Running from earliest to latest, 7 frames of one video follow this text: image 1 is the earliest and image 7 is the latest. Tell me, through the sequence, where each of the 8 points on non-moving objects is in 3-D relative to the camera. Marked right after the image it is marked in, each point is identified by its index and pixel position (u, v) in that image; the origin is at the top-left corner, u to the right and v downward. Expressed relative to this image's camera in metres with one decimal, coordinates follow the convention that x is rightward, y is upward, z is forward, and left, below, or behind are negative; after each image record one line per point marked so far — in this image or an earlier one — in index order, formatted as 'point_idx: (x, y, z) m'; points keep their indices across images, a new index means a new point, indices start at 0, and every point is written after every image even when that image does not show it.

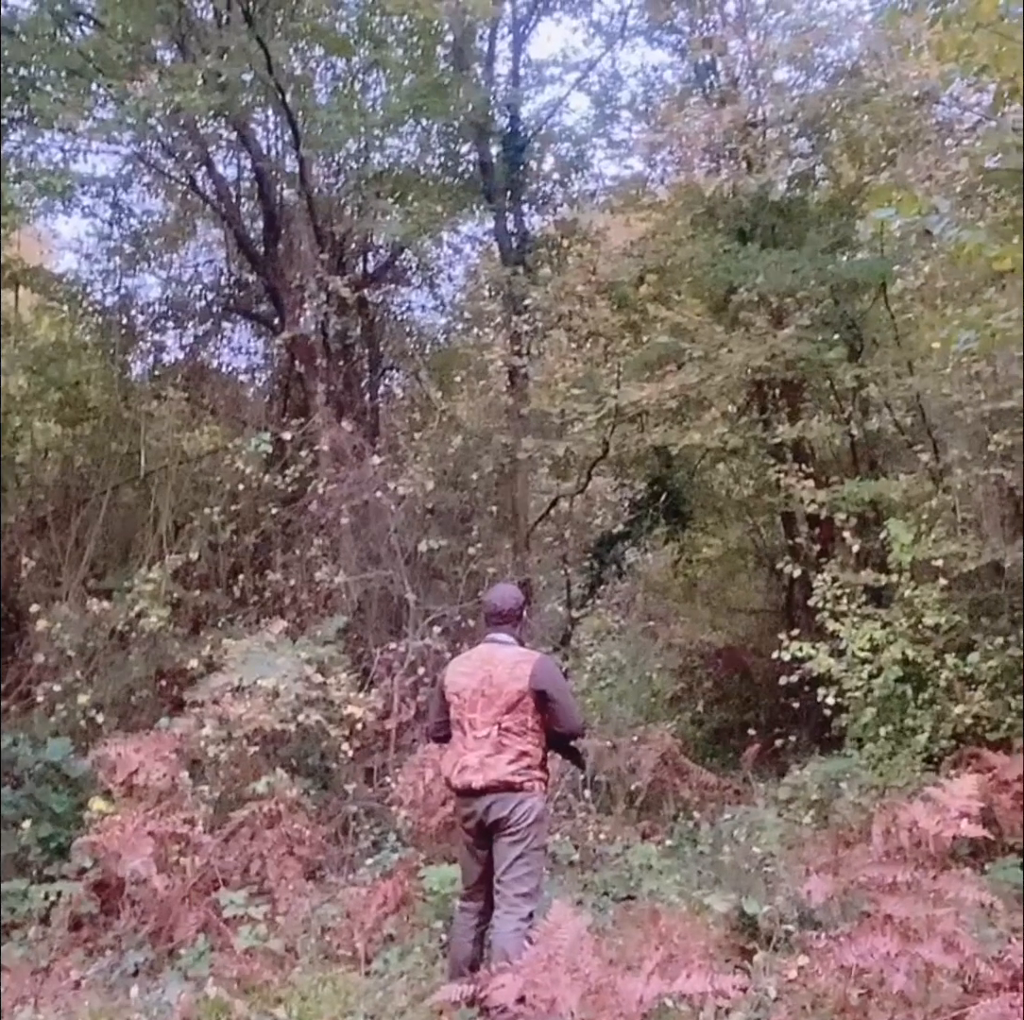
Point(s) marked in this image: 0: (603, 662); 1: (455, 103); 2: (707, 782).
0: (+0.6, -1.0, +7.0) m
1: (-0.4, +2.9, +7.8) m
2: (+1.2, -1.7, +6.7) m
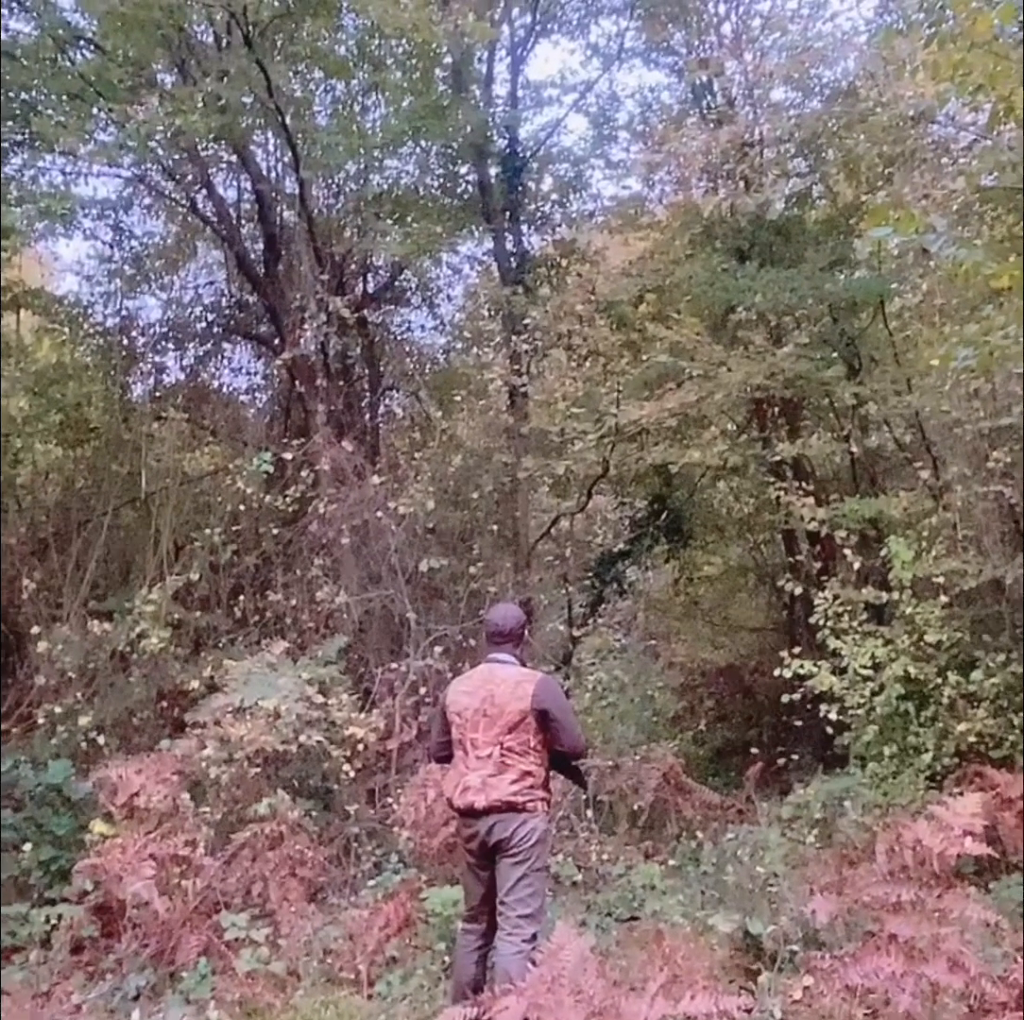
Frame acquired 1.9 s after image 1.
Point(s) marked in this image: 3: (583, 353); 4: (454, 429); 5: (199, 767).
0: (+0.6, -1.2, +7.0) m
1: (-0.4, +2.8, +7.8) m
2: (+1.2, -1.8, +6.6) m
3: (+0.5, +1.1, +7.3) m
4: (-0.4, +0.5, +7.2) m
5: (-1.8, -1.4, +5.8) m
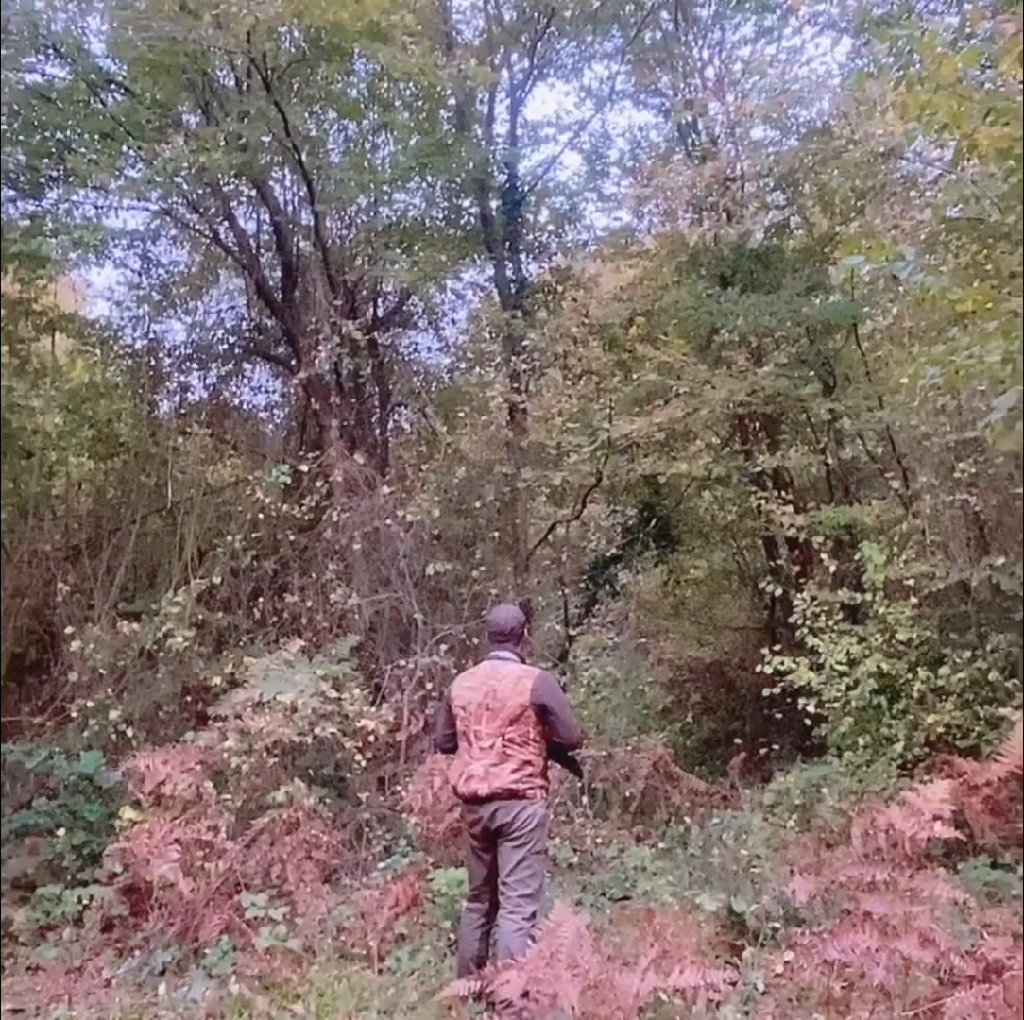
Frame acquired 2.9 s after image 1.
0: (+0.6, -1.2, +7.5) m
1: (-0.4, +2.7, +8.3) m
2: (+1.3, -1.9, +7.1) m
3: (+0.5, +1.0, +7.8) m
4: (-0.4, +0.5, +7.7) m
5: (-1.8, -1.5, +6.3) m
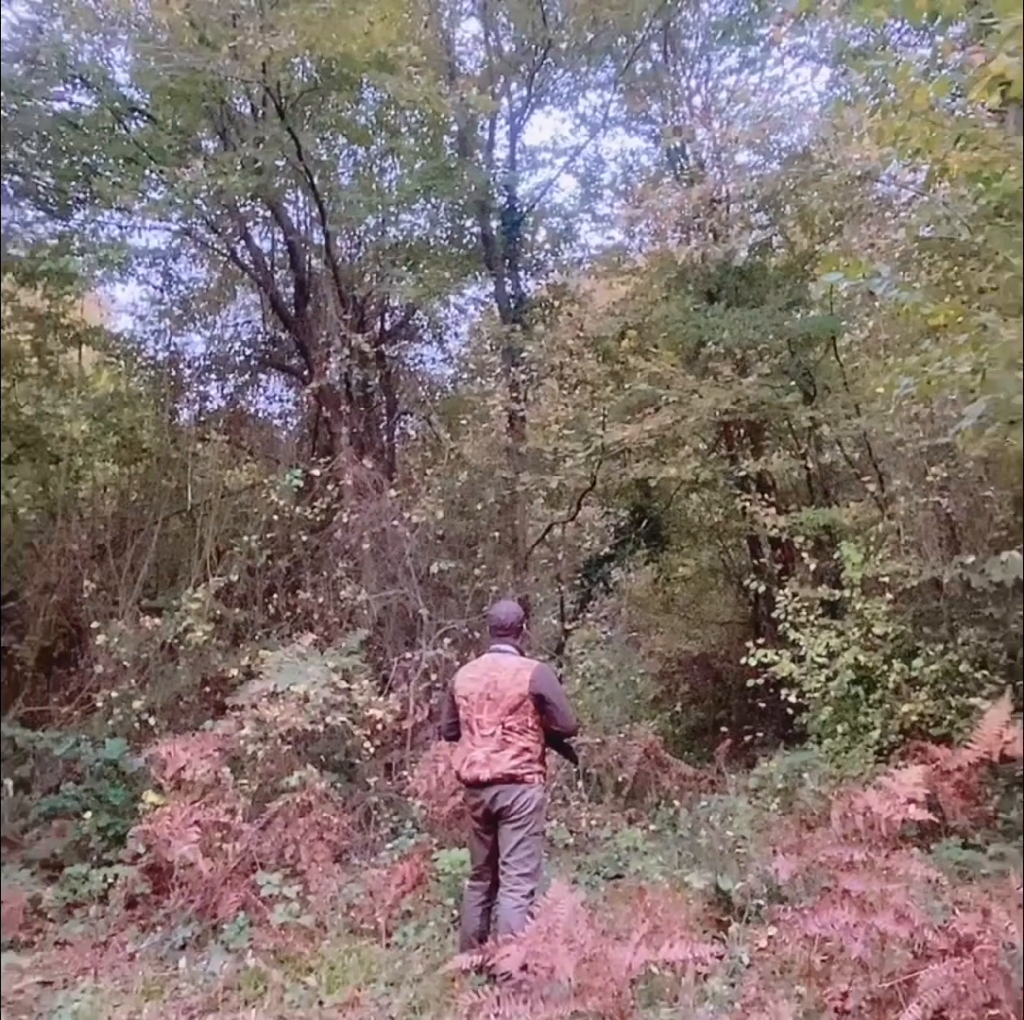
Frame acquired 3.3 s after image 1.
0: (+0.6, -1.2, +7.9) m
1: (-0.4, +2.7, +8.7) m
2: (+1.3, -1.9, +7.6) m
3: (+0.5, +1.0, +8.2) m
4: (-0.4, +0.5, +8.1) m
5: (-1.8, -1.5, +6.7) m
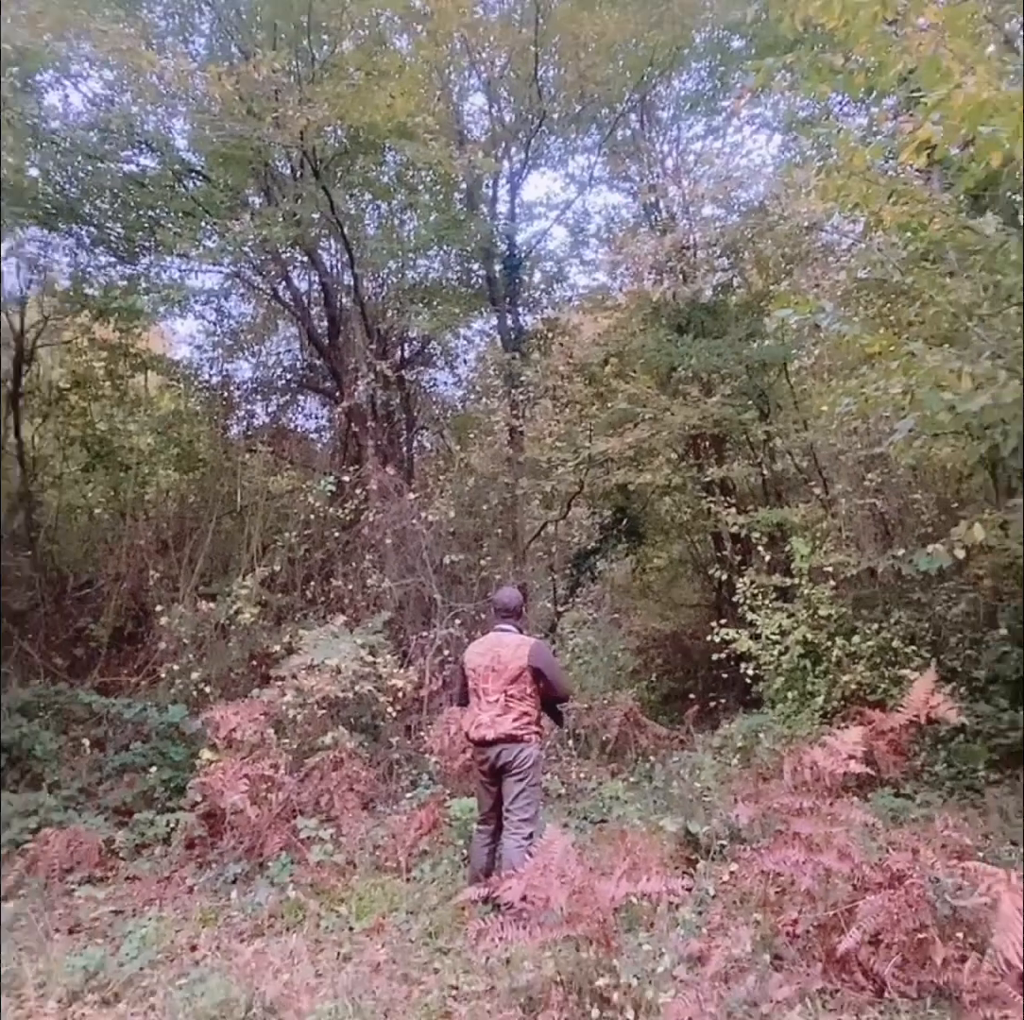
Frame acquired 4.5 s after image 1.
0: (+0.6, -1.2, +9.2) m
1: (-0.4, +2.7, +10.0) m
2: (+1.3, -1.9, +8.8) m
3: (+0.5, +1.0, +9.5) m
4: (-0.4, +0.5, +9.4) m
5: (-1.8, -1.5, +8.0) m
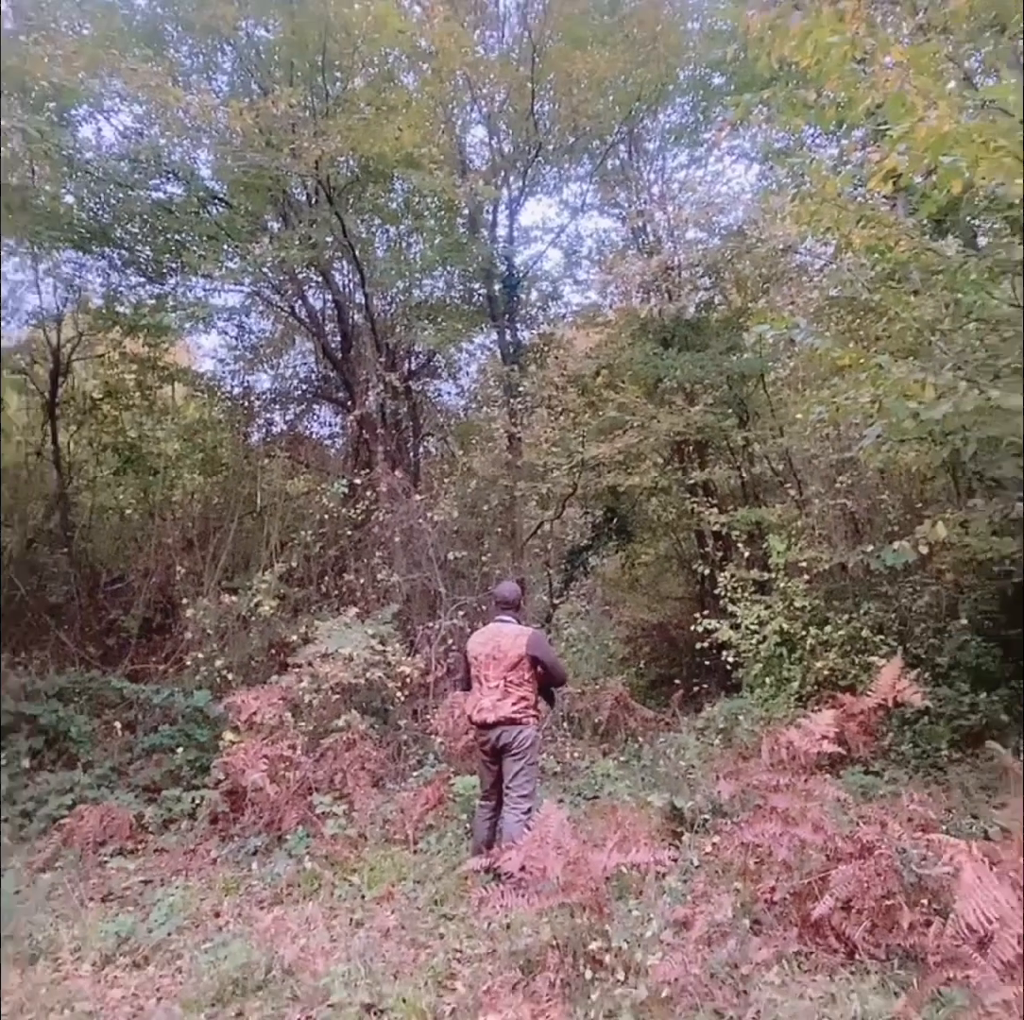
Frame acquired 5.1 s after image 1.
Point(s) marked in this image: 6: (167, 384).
0: (+0.6, -1.2, +9.9) m
1: (-0.4, +2.7, +10.7) m
2: (+1.3, -1.9, +9.6) m
3: (+0.5, +1.0, +10.2) m
4: (-0.4, +0.5, +10.1) m
5: (-1.8, -1.5, +8.7) m
6: (-2.9, +1.1, +8.9) m
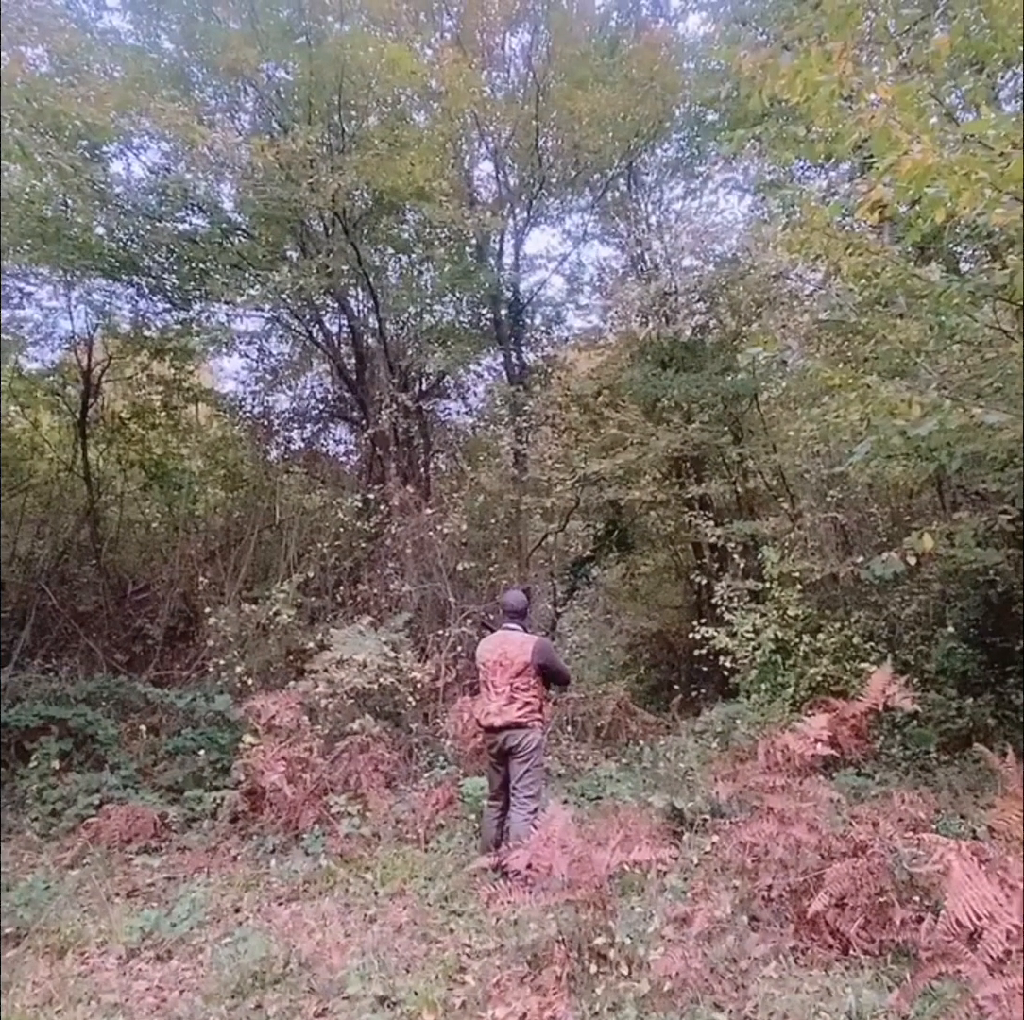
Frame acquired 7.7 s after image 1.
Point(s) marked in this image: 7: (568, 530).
0: (+0.7, -1.3, +10.4) m
1: (-0.4, +2.6, +11.2) m
2: (+1.3, -2.0, +10.0) m
3: (+0.5, +0.9, +10.7) m
4: (-0.3, +0.4, +10.6) m
5: (-1.7, -1.6, +9.2) m
6: (-2.9, +1.0, +9.4) m
7: (+0.6, -0.2, +10.8) m
